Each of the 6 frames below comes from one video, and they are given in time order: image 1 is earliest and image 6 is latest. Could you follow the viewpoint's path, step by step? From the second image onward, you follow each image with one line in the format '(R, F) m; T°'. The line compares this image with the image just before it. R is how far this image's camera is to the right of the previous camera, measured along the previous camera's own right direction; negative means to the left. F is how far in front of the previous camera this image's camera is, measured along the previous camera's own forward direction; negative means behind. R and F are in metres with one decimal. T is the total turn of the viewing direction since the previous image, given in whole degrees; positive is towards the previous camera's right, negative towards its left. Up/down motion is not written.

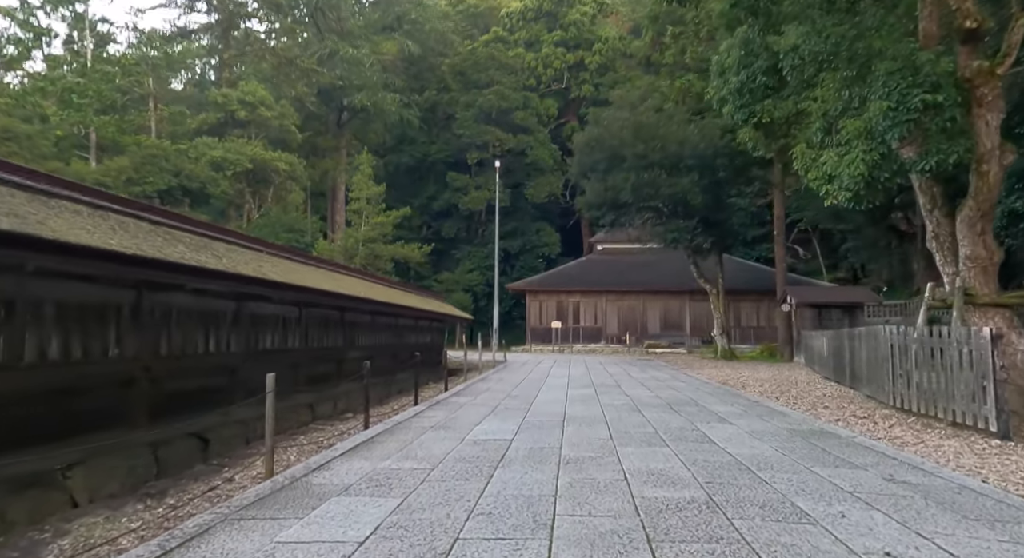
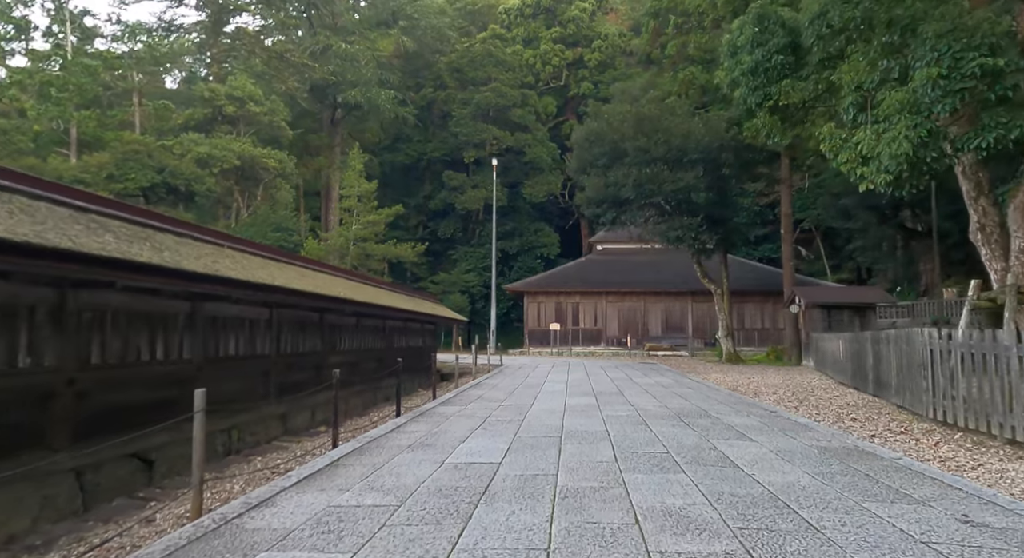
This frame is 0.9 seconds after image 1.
(+0.1, +0.9) m; 0°
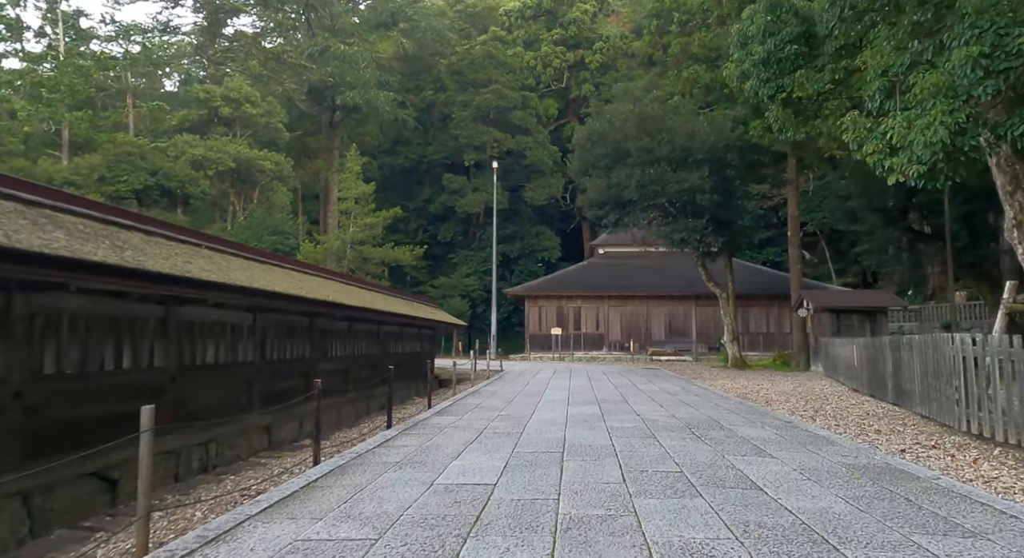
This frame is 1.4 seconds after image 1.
(0.0, +0.5) m; 0°
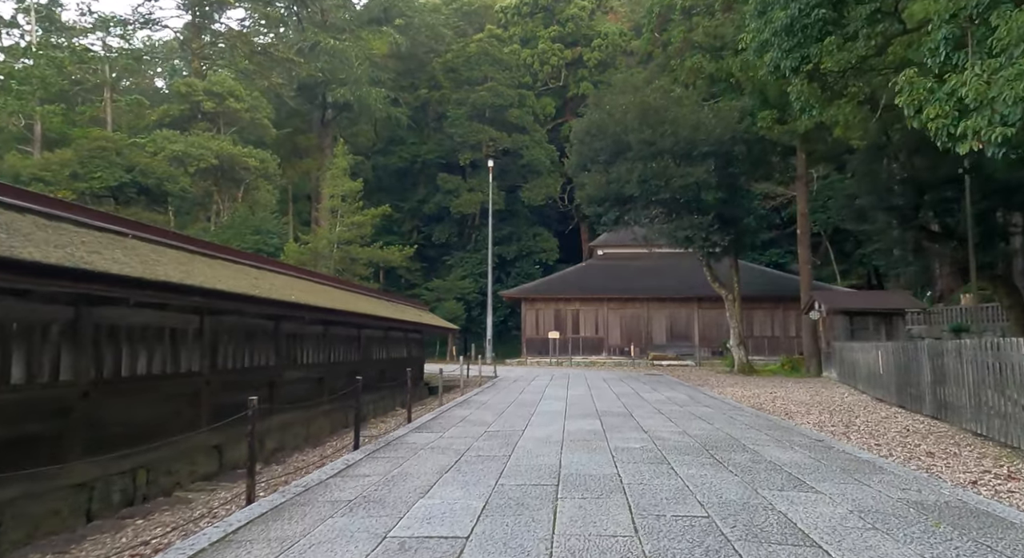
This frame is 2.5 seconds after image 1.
(+0.1, +1.2) m; 0°
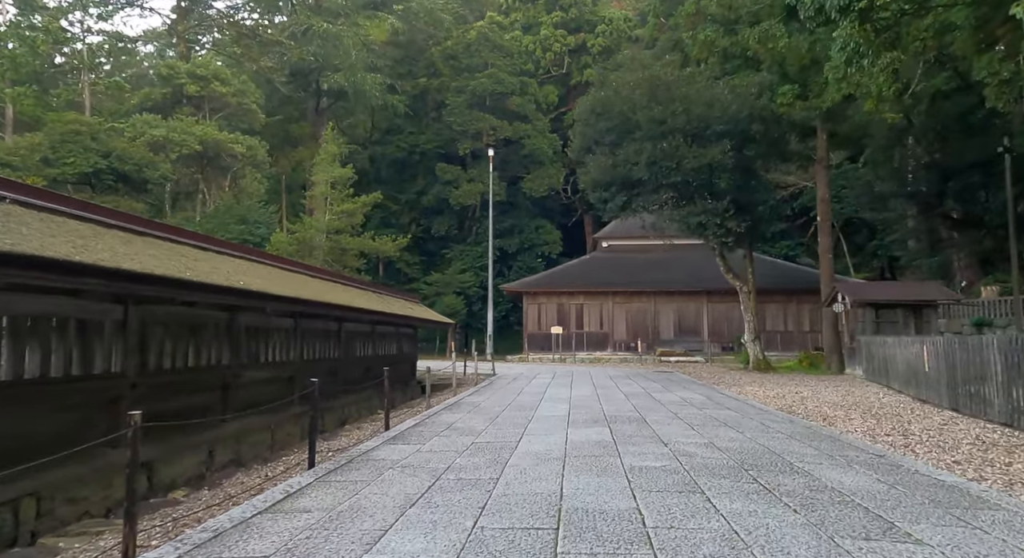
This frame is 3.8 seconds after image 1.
(+0.1, +1.4) m; 0°
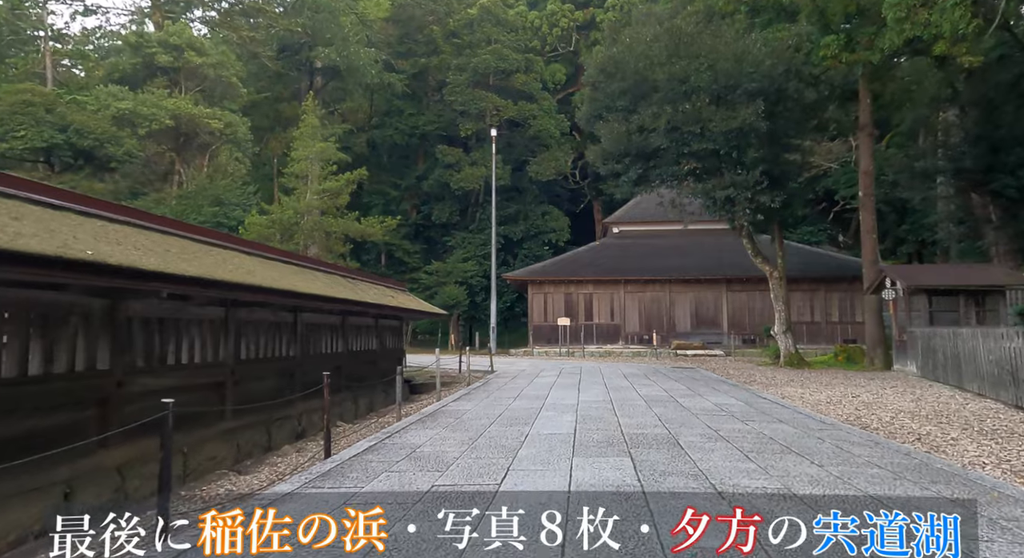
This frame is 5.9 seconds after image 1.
(+0.2, +2.2) m; -1°
